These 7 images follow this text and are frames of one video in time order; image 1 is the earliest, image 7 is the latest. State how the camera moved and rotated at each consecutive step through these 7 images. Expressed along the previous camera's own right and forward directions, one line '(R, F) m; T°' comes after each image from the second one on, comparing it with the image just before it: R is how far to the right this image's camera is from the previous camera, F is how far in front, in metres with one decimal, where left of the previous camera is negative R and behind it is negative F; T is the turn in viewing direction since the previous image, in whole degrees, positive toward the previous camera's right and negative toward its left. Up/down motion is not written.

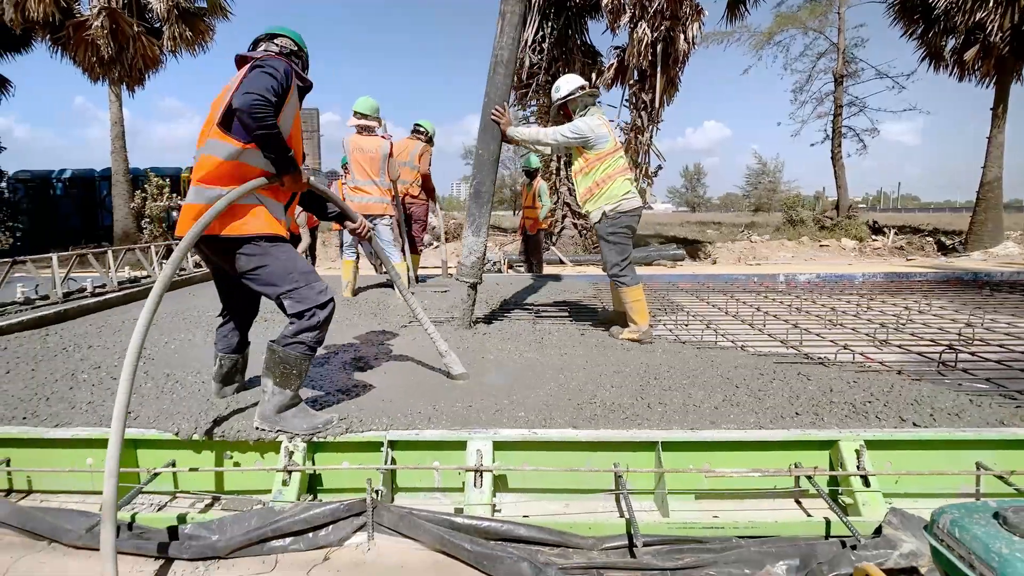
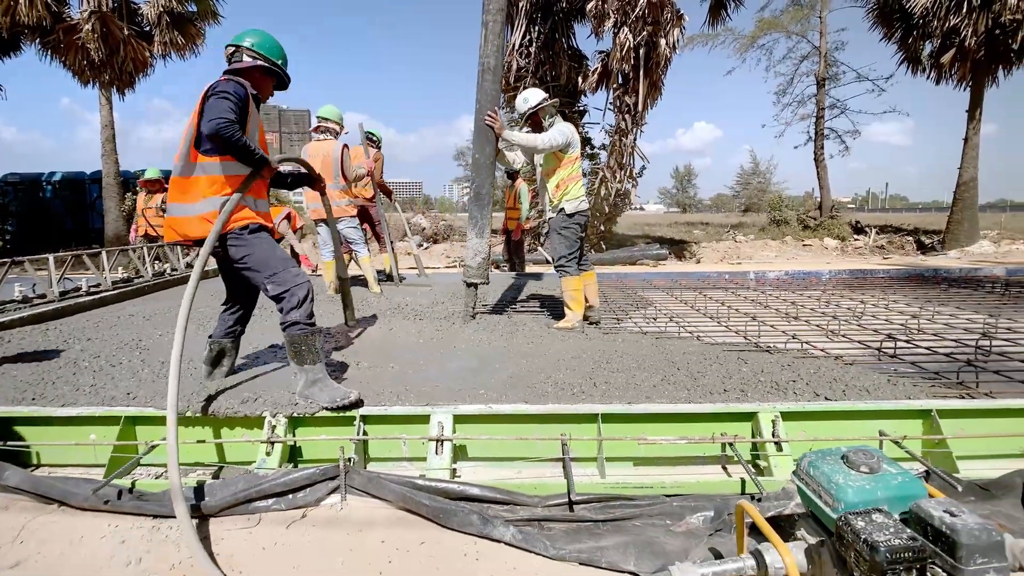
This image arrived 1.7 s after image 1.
(+0.1, -0.3) m; +1°
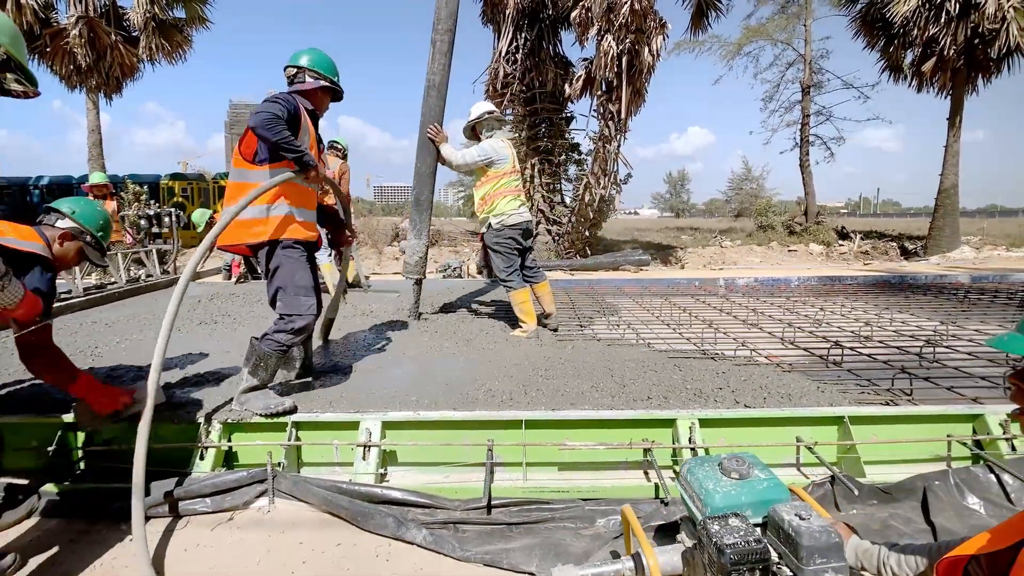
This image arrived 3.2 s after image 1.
(+0.3, -0.1) m; 0°
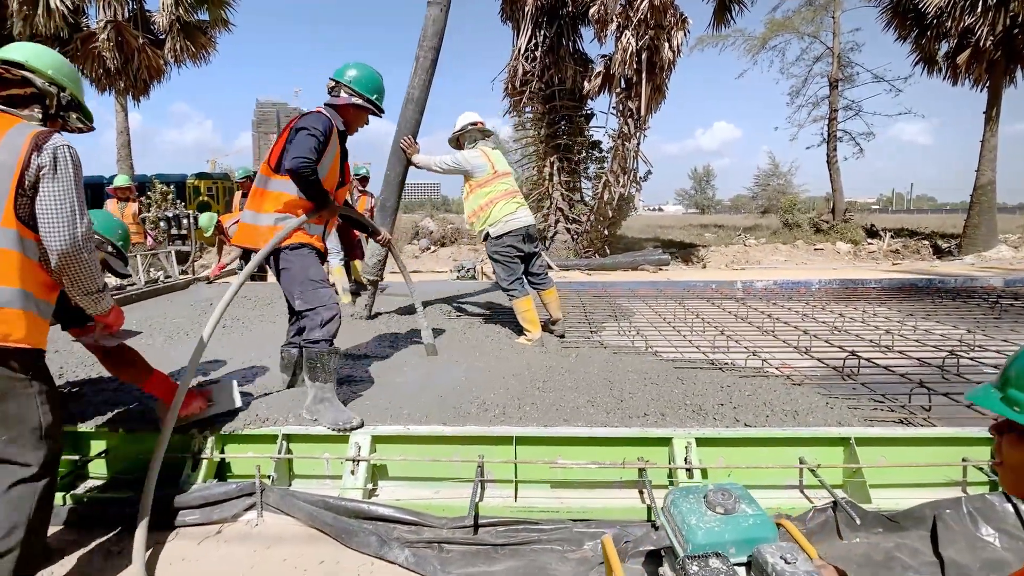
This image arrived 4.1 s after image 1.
(+0.1, +0.1) m; -2°
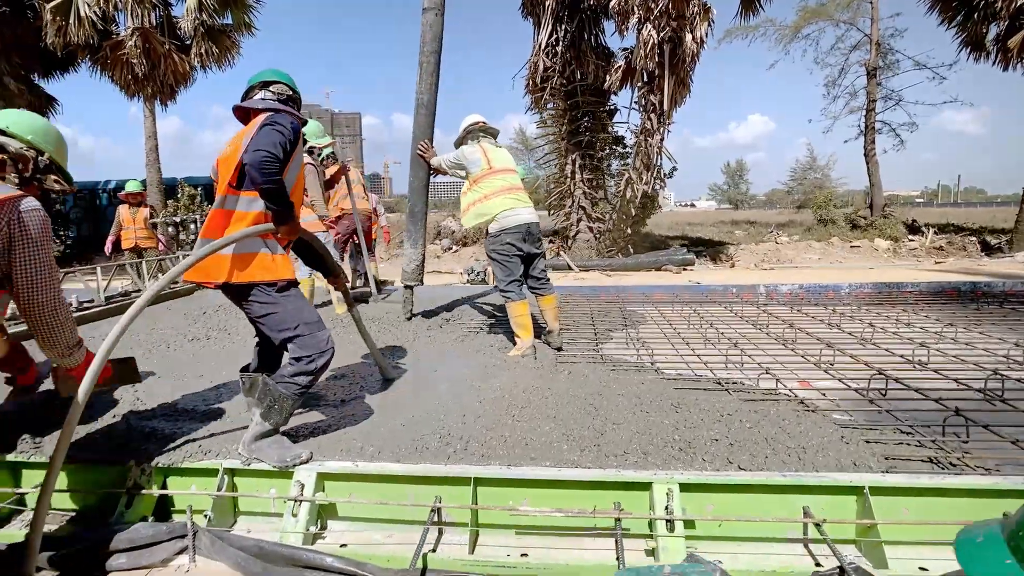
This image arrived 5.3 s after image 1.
(+0.3, +0.3) m; -3°
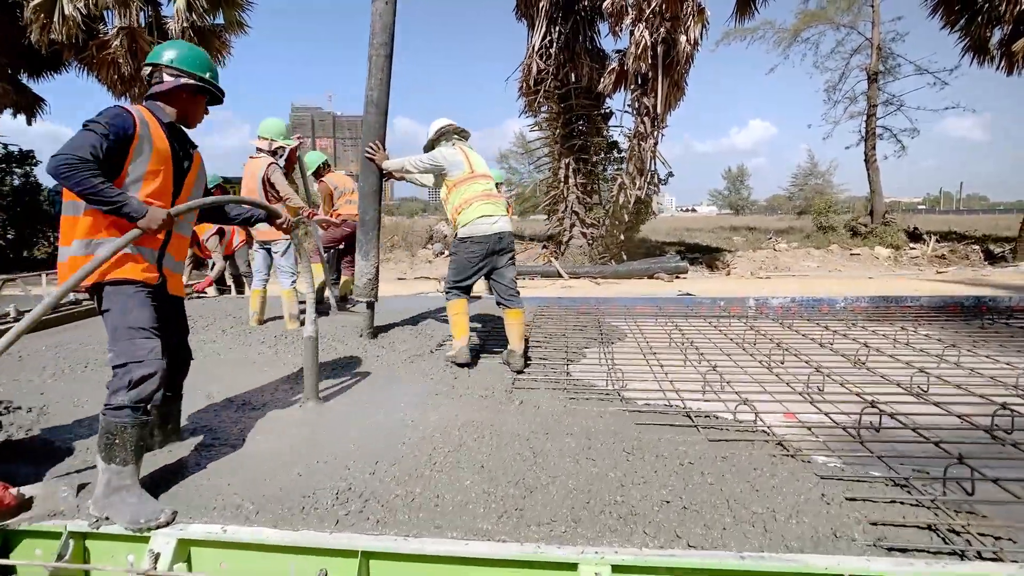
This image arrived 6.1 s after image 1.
(+0.3, +0.4) m; 0°
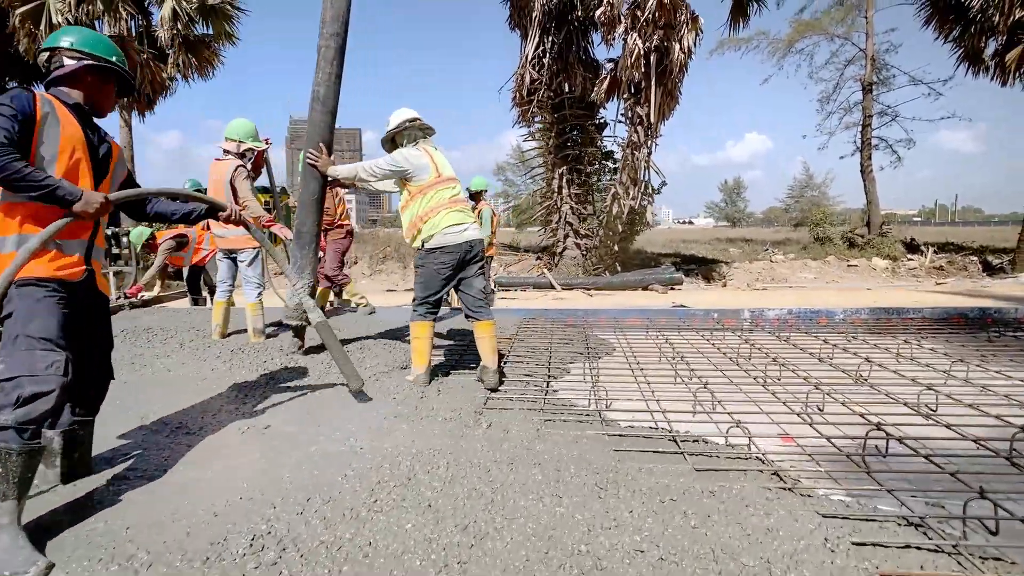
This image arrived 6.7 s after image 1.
(+0.1, +0.3) m; 0°
